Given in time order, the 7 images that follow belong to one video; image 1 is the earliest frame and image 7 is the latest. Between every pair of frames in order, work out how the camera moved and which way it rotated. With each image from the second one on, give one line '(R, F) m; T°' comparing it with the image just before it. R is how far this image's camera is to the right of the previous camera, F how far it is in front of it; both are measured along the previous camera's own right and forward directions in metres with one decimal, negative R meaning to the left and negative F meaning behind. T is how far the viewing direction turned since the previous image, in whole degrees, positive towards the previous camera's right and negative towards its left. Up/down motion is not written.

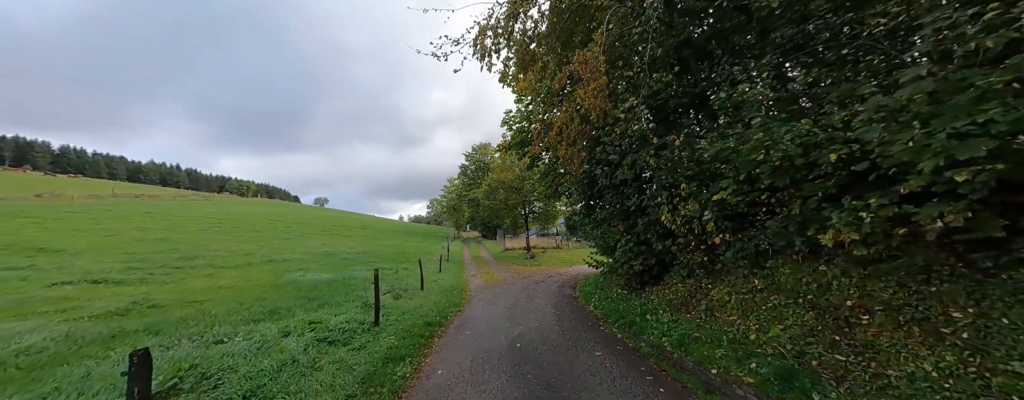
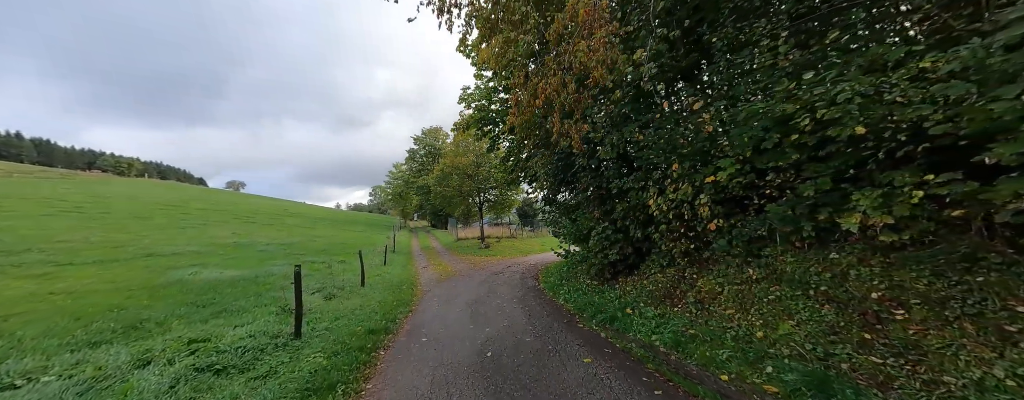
(-0.3, +1.0) m; +9°
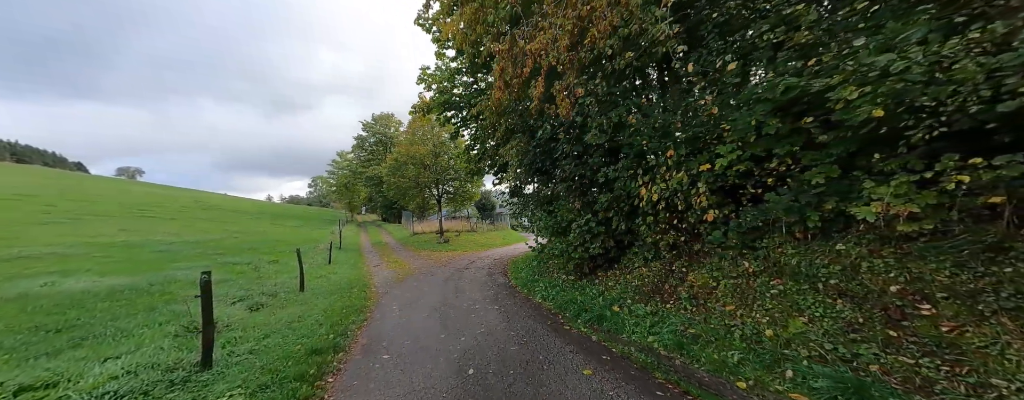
(-0.3, +0.7) m; +8°
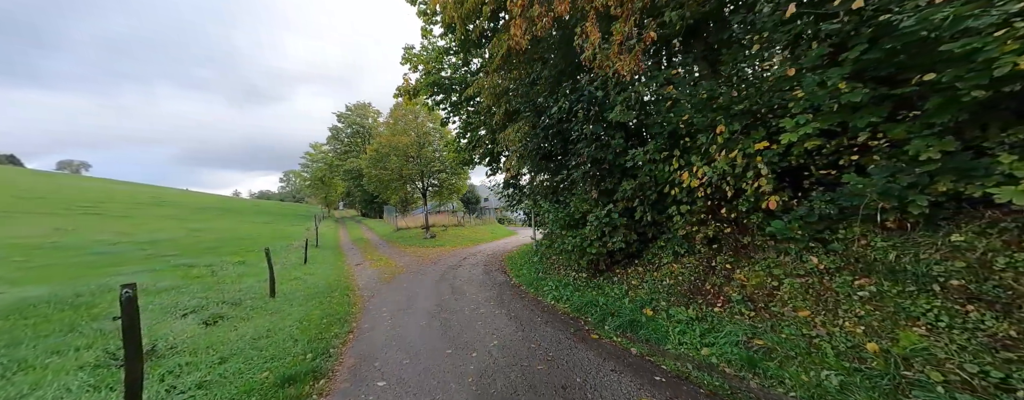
(-0.5, +0.8) m; +3°
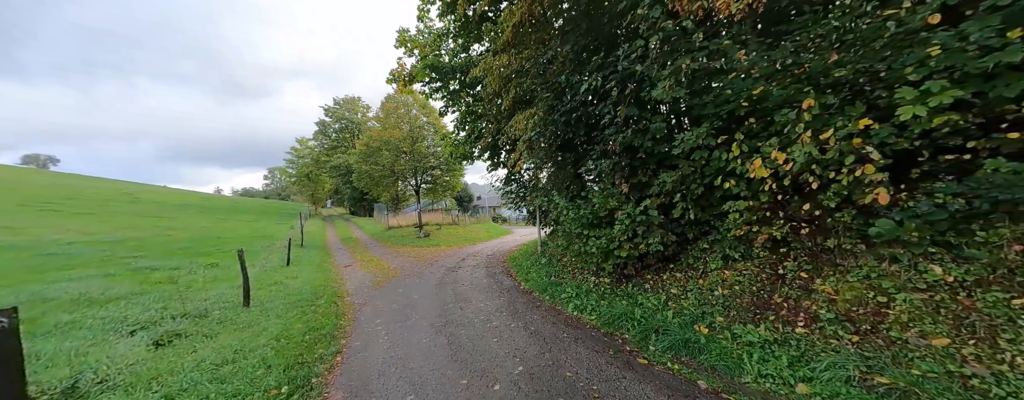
(-0.4, +0.8) m; +2°
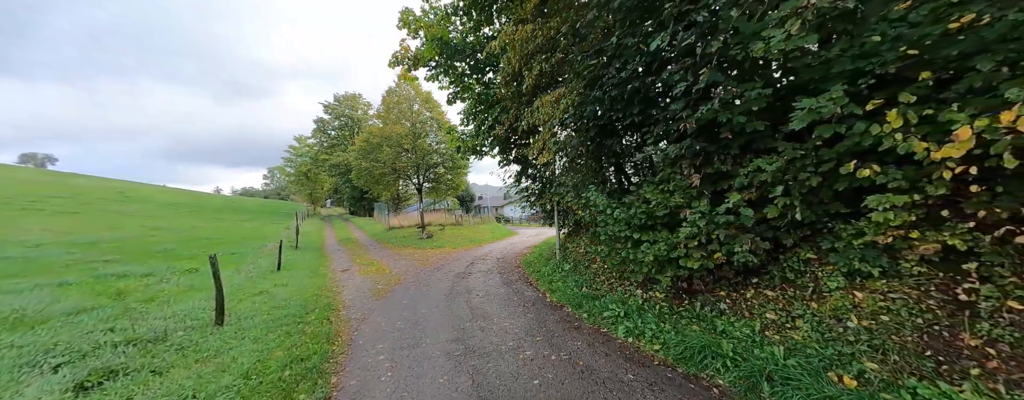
(-0.5, +1.1) m; 0°
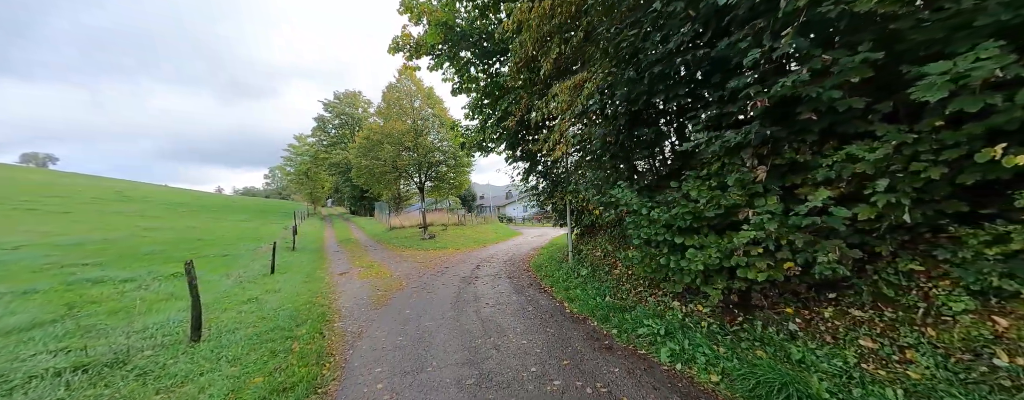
(-0.2, +0.7) m; 0°
